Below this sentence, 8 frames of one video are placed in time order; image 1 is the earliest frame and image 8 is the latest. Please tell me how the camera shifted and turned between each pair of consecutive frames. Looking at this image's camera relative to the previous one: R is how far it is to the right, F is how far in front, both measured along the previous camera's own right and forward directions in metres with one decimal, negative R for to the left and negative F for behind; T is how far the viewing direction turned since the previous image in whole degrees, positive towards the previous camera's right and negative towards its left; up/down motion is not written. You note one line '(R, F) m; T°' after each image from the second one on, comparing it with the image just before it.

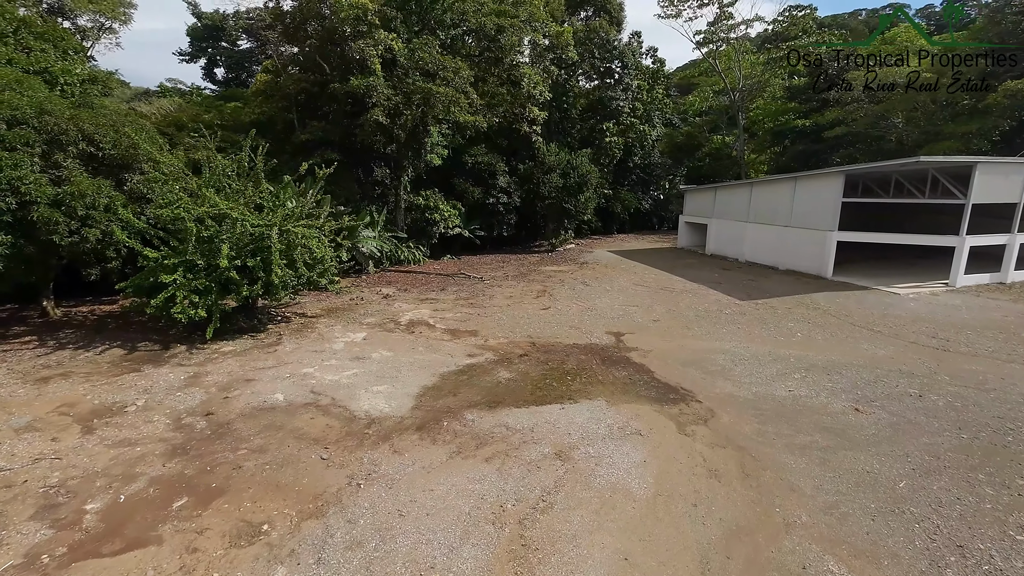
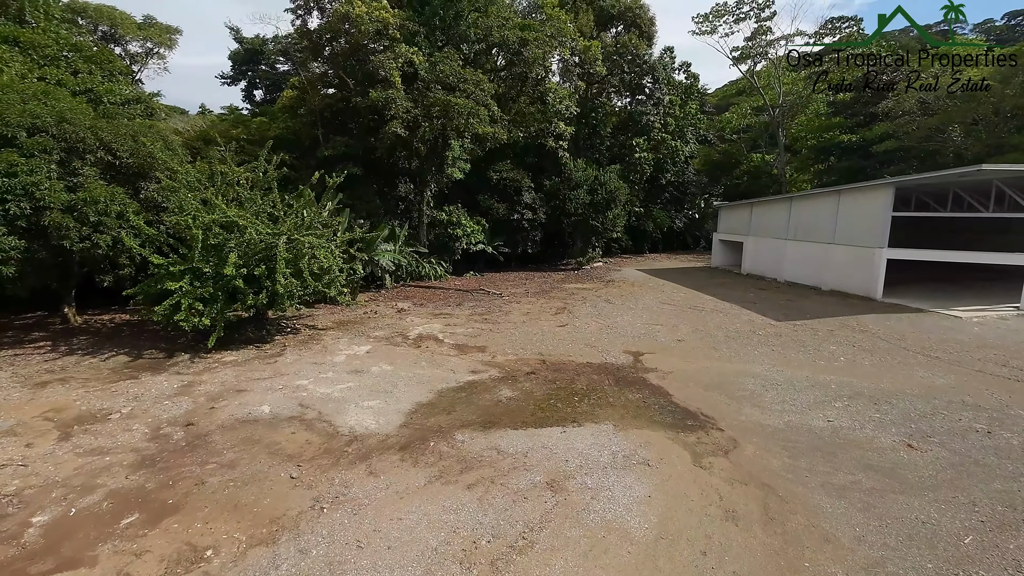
(+0.6, +0.6) m; -4°
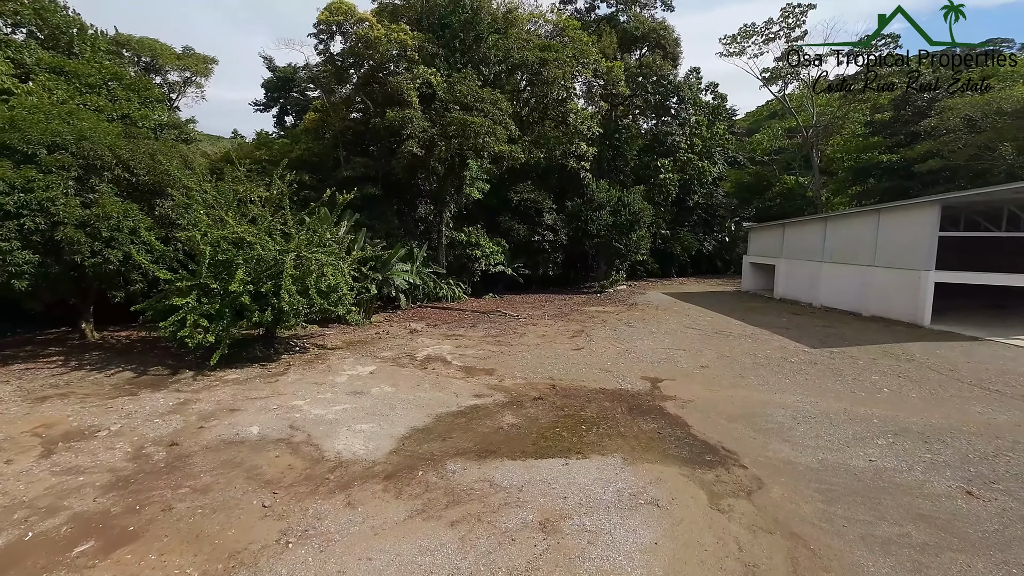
(+0.4, +0.5) m; -3°
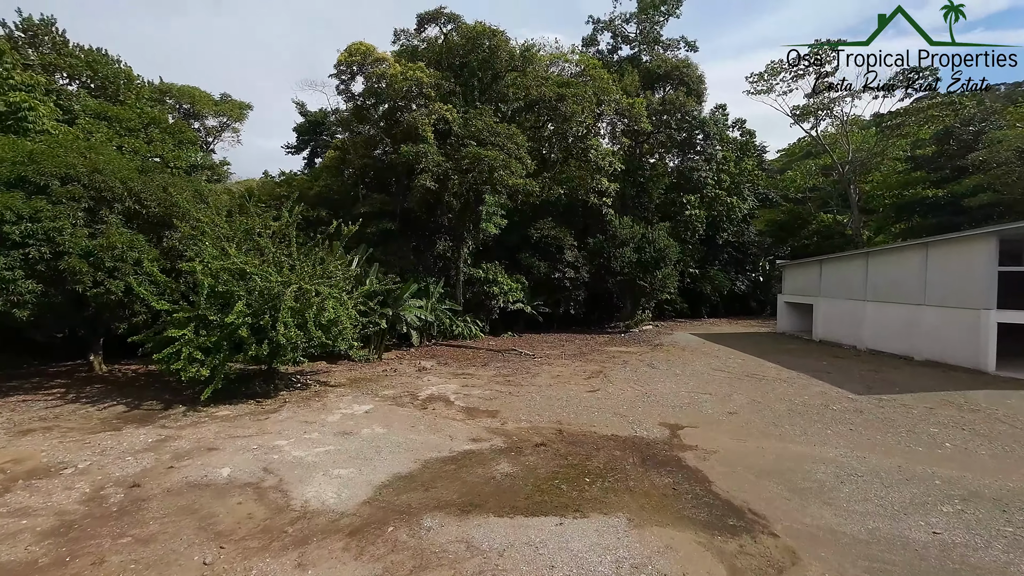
(+0.5, +0.7) m; -4°
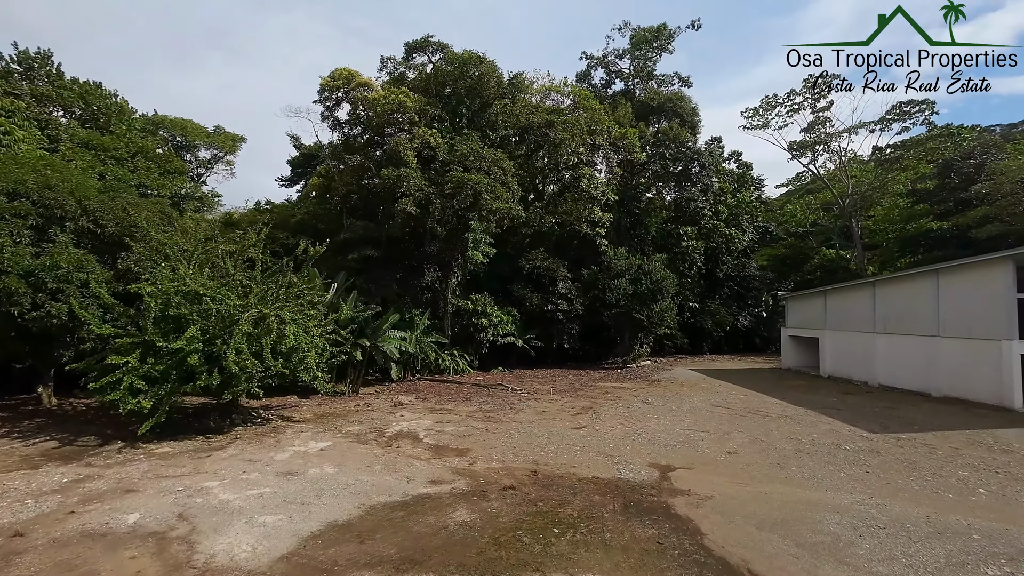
(+0.6, +0.8) m; 0°
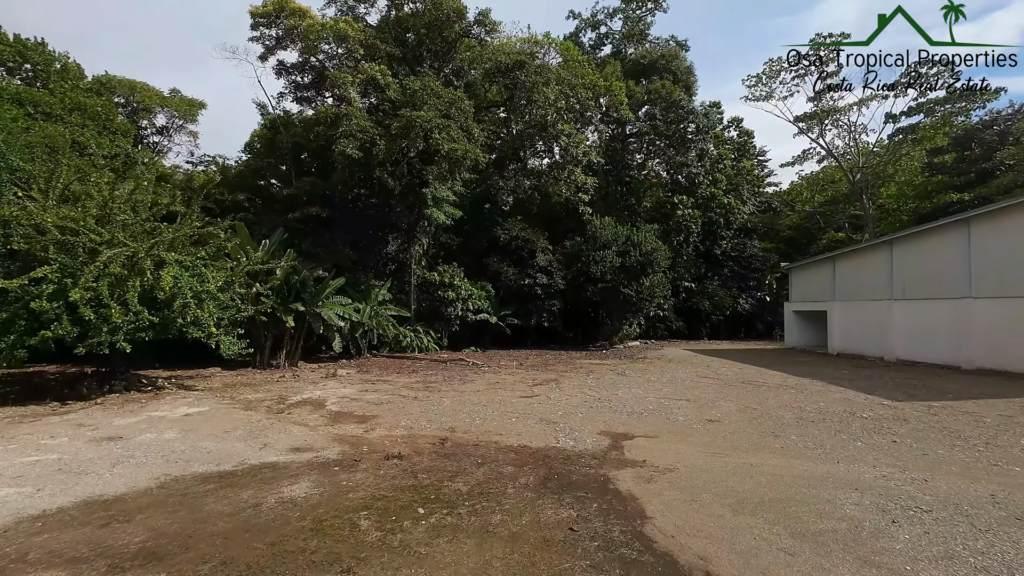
(+1.2, +1.9) m; -1°
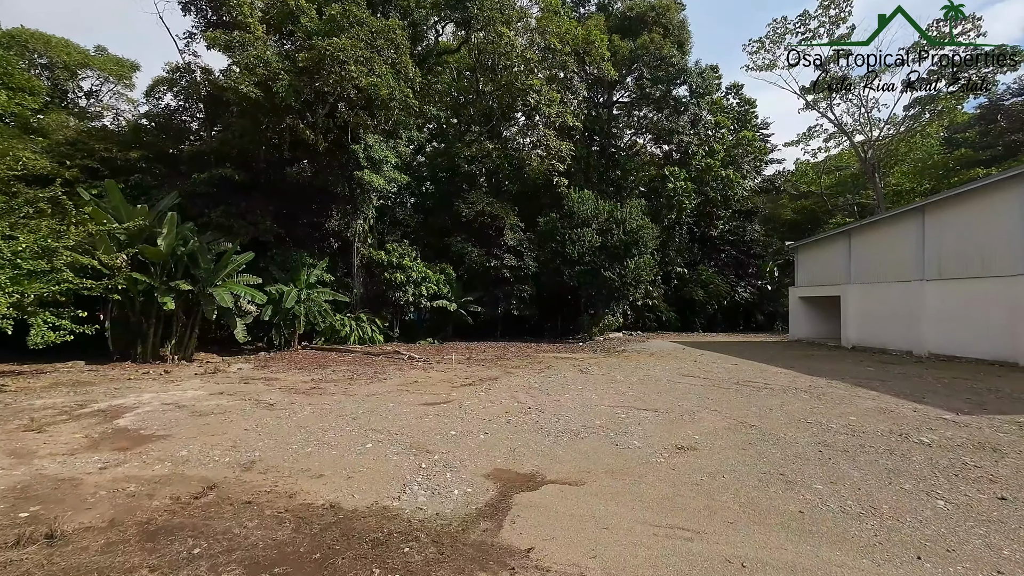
(+1.2, +2.4) m; 0°
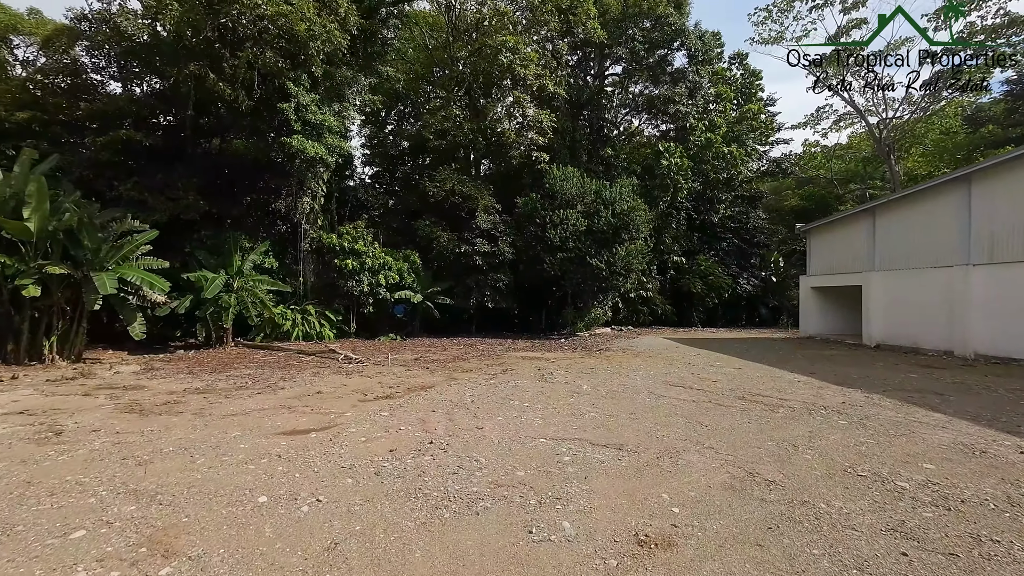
(+0.8, +1.9) m; 0°
